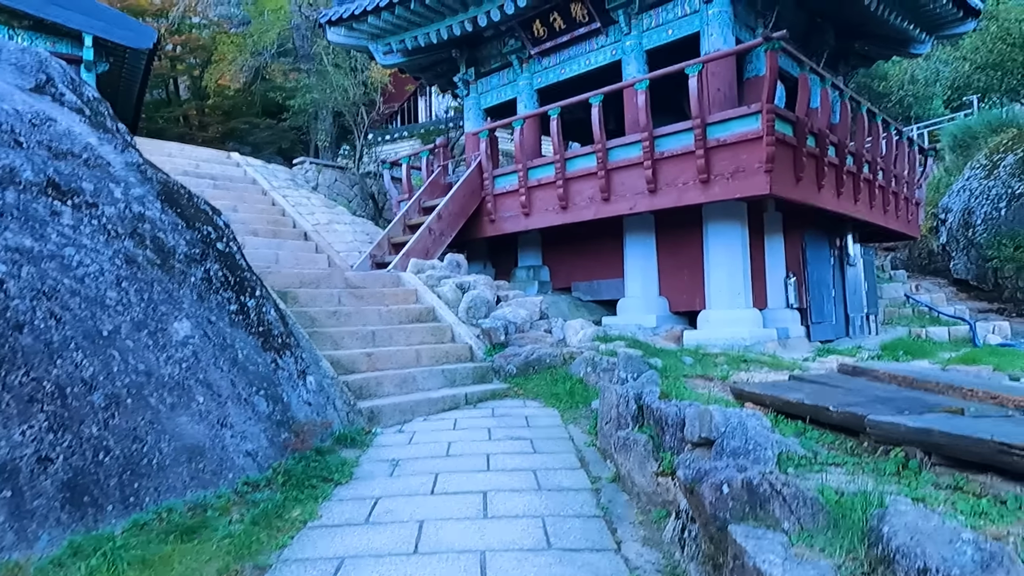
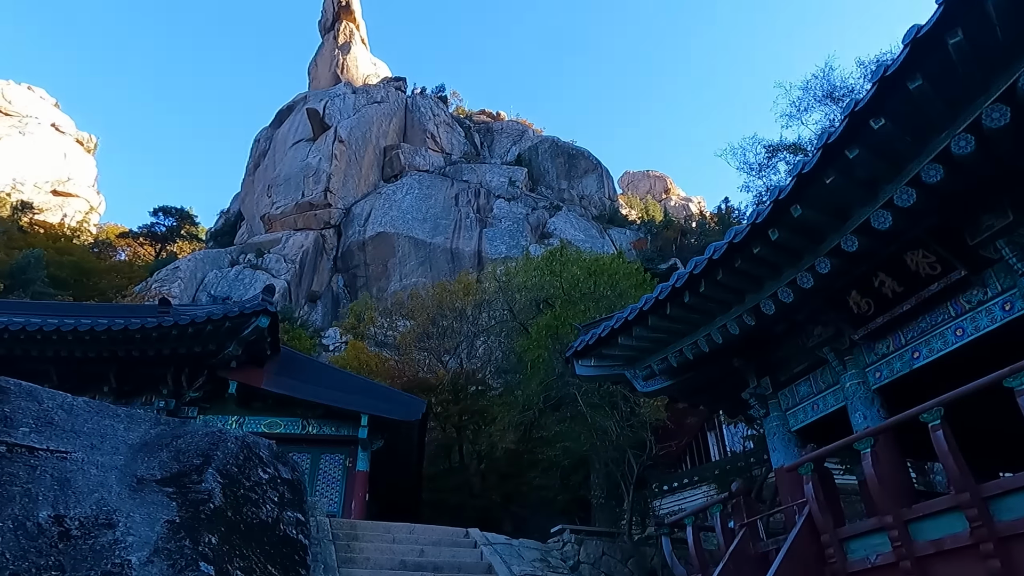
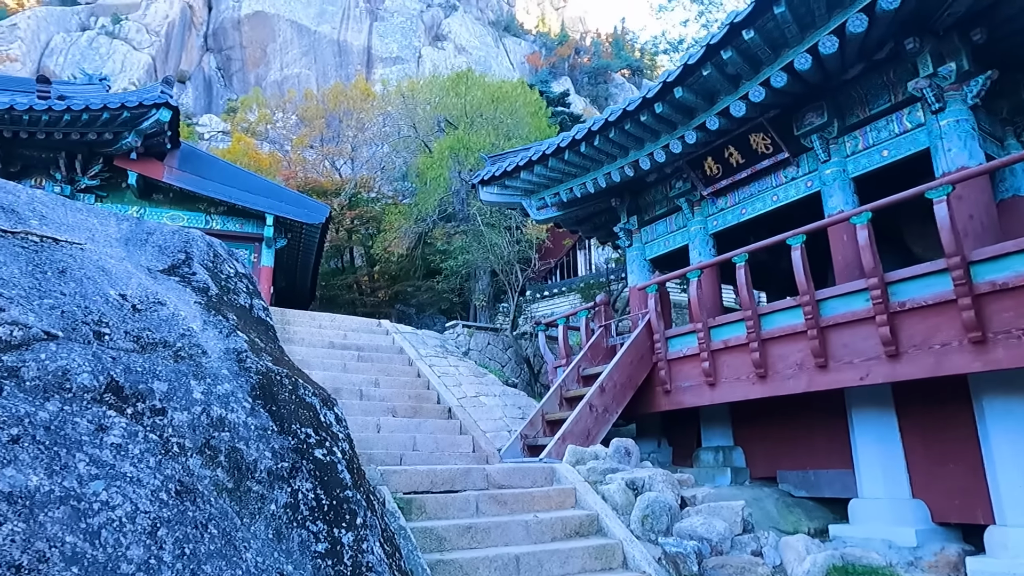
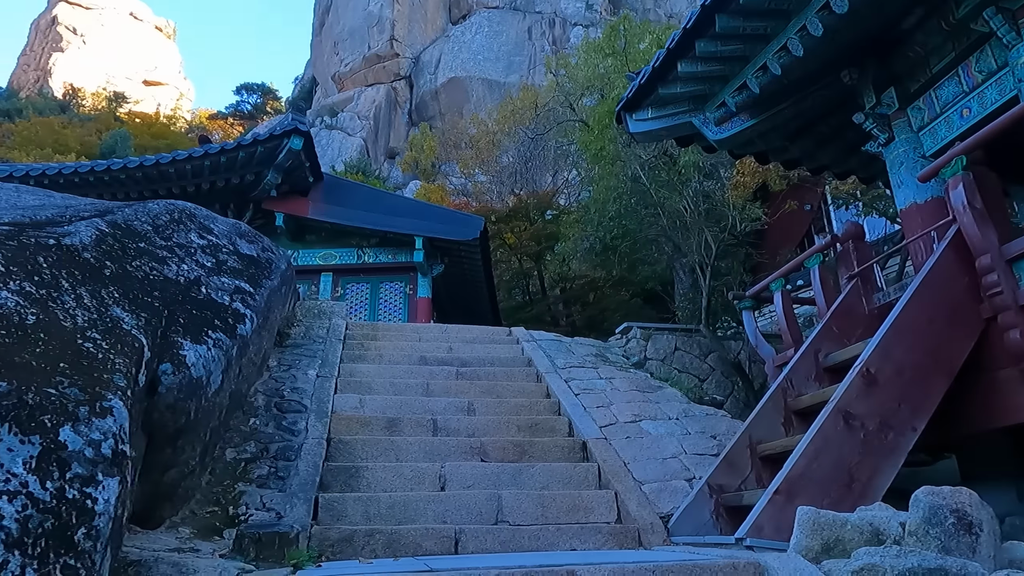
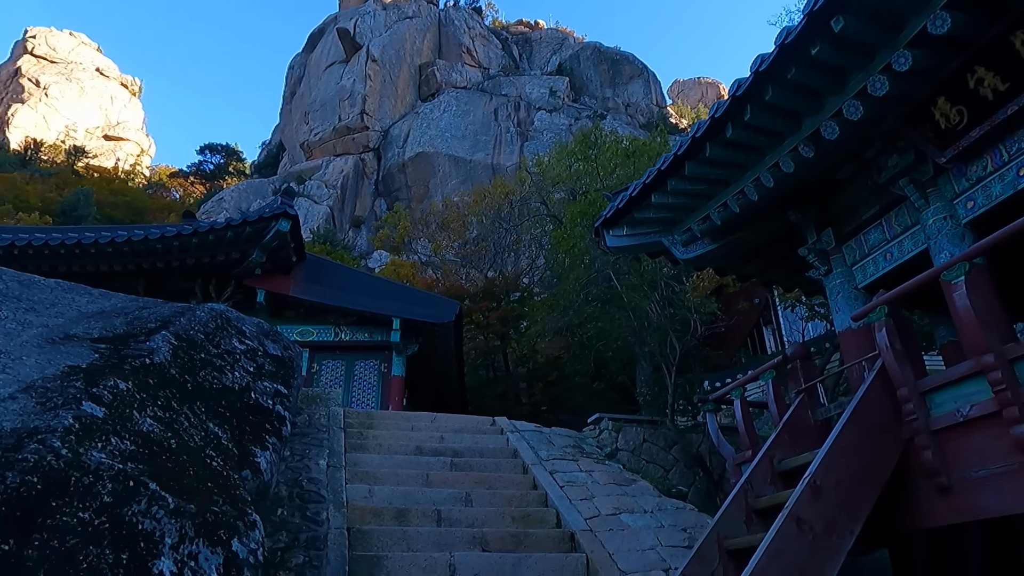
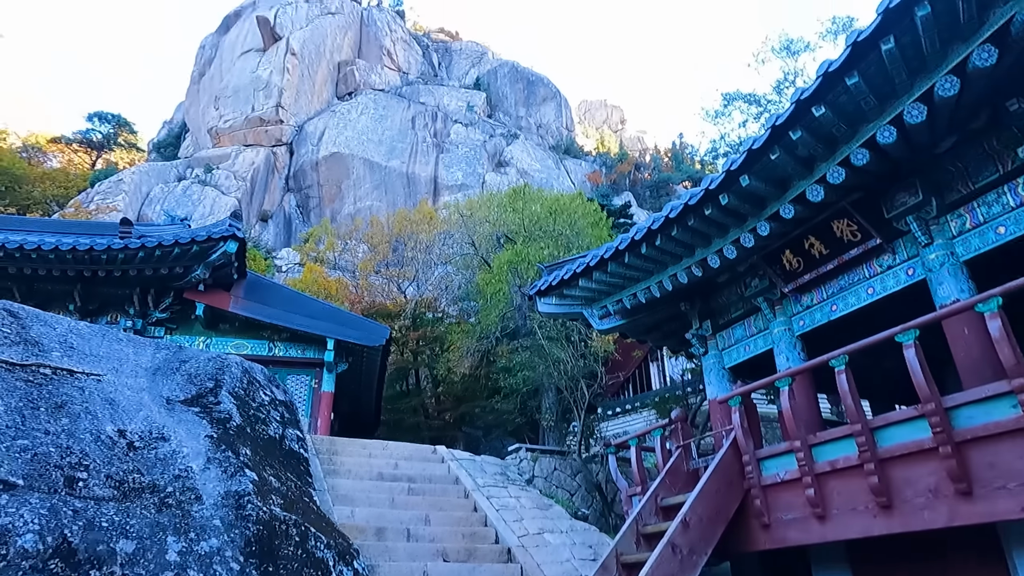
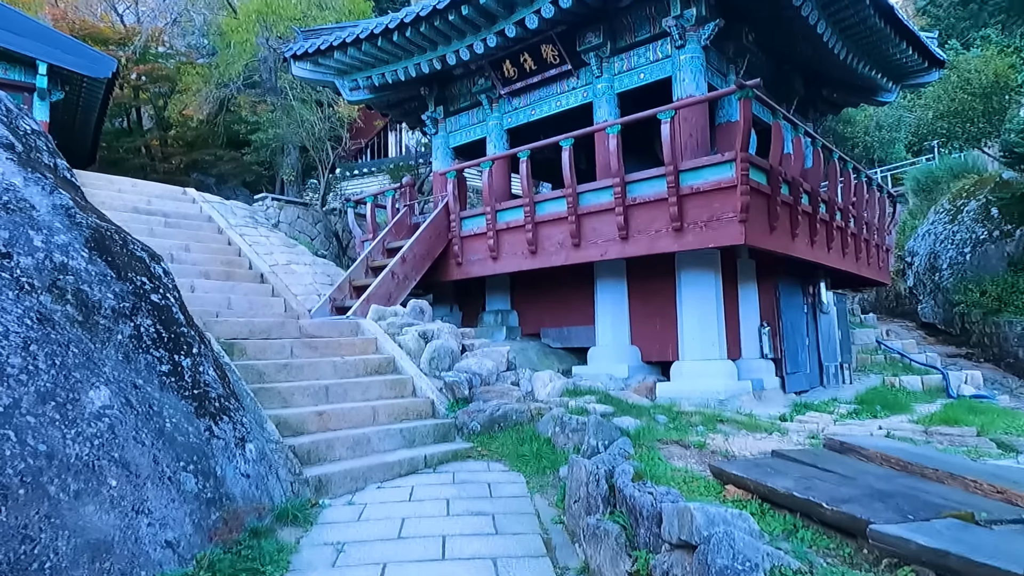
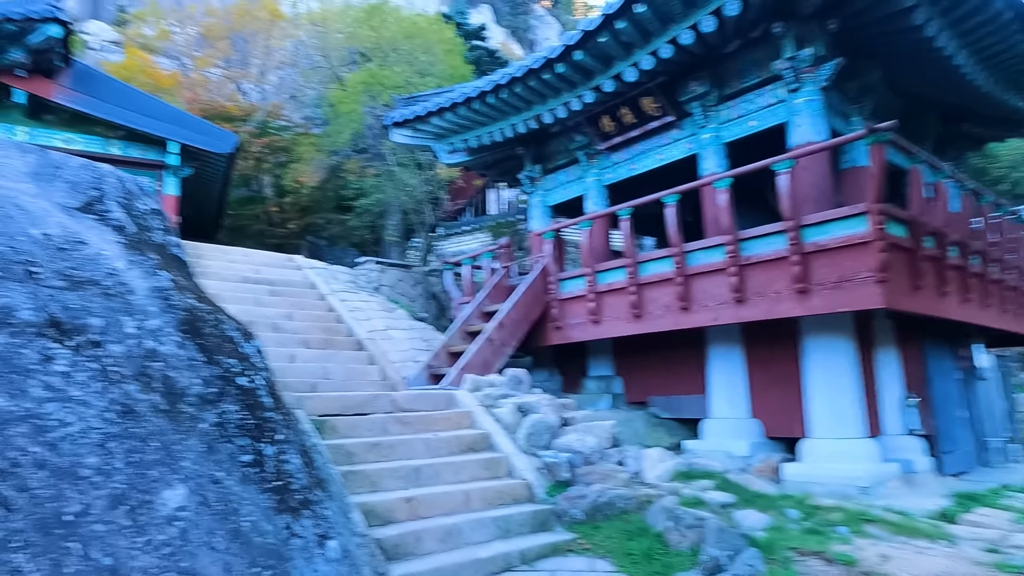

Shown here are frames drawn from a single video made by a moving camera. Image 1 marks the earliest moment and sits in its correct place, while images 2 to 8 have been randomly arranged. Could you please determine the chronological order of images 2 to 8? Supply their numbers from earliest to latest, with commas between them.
7, 8, 3, 6, 2, 5, 4
